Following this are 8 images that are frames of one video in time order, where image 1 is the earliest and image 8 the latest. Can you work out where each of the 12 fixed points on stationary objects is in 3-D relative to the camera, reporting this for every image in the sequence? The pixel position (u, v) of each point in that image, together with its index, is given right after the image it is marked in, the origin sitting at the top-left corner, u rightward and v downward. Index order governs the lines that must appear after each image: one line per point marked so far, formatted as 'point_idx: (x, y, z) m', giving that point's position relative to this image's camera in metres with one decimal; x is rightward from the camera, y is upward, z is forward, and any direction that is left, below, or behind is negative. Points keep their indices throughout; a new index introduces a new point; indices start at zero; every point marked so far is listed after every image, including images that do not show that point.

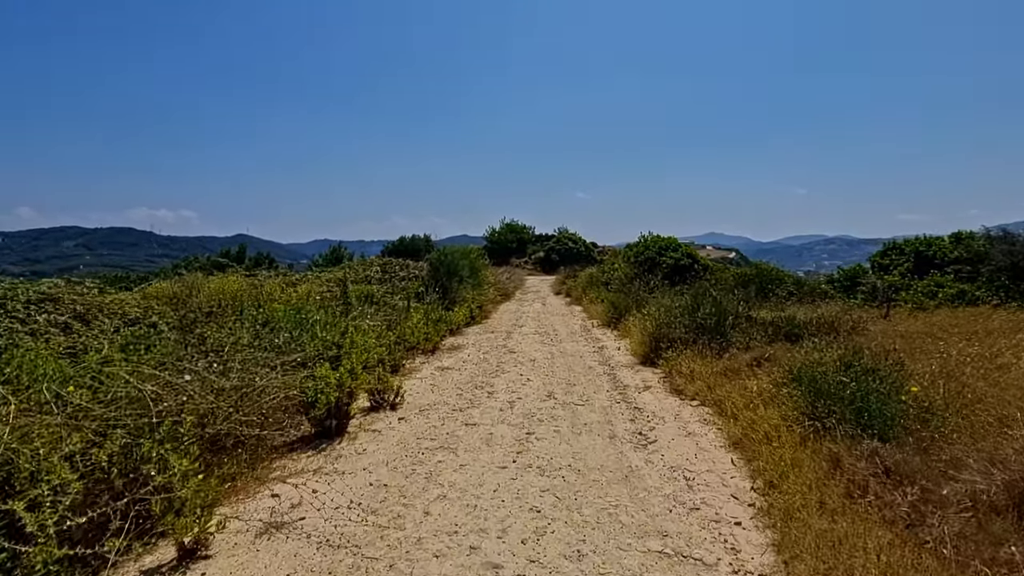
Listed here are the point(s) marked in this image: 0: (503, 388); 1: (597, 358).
0: (-0.2, -1.5, +7.5) m
1: (+1.7, -1.4, +9.9) m
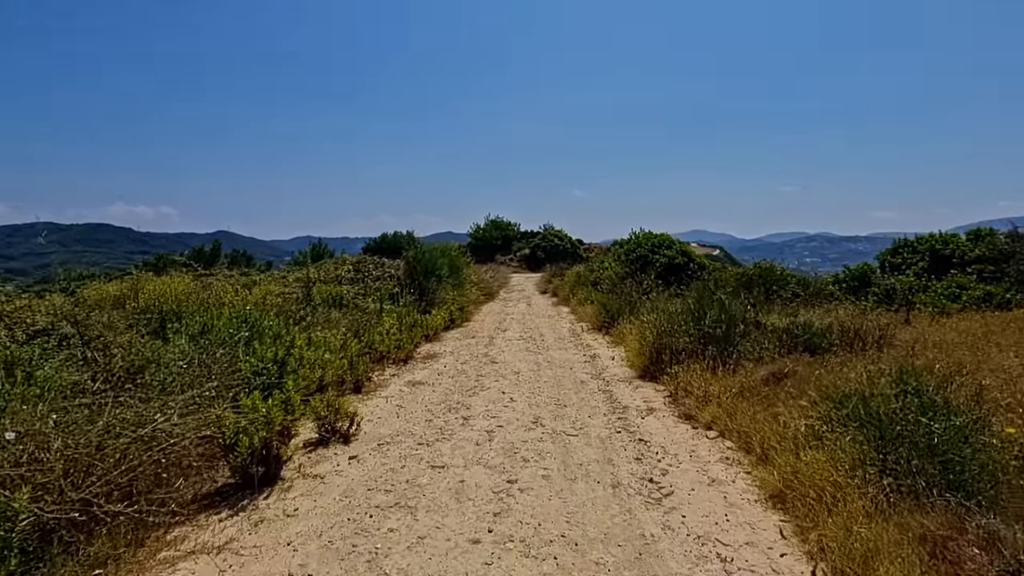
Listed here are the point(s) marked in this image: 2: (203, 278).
0: (-0.4, -1.6, +6.4) m
1: (+1.4, -1.5, +8.8) m
2: (-8.2, +0.2, +13.0) m
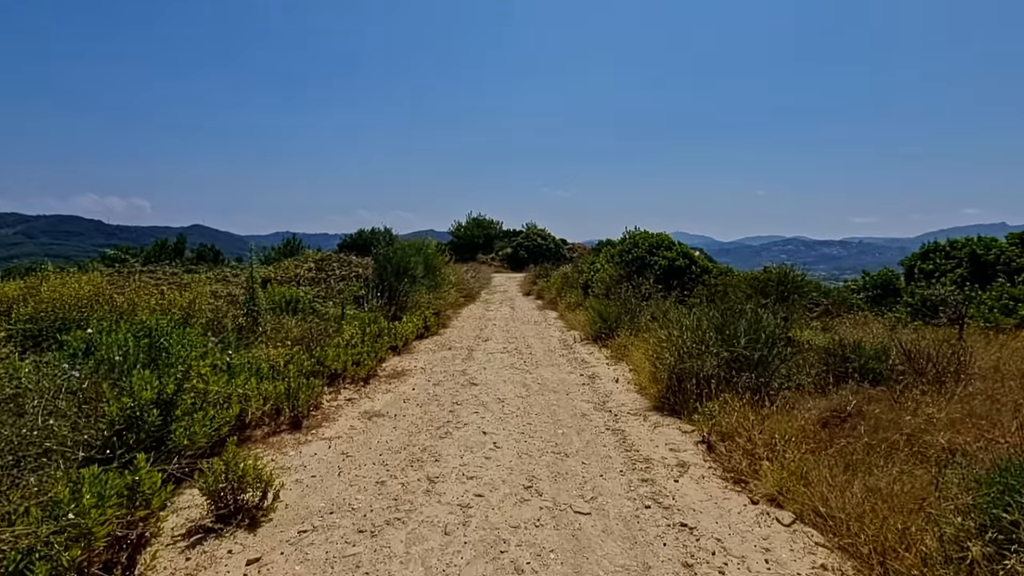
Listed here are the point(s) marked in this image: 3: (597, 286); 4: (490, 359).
0: (-0.6, -1.7, +4.7) m
1: (+1.1, -1.6, +7.2) m
2: (-8.6, +0.2, +11.0) m
3: (+2.6, 0.0, +14.8) m
4: (-0.4, -1.4, +9.9) m
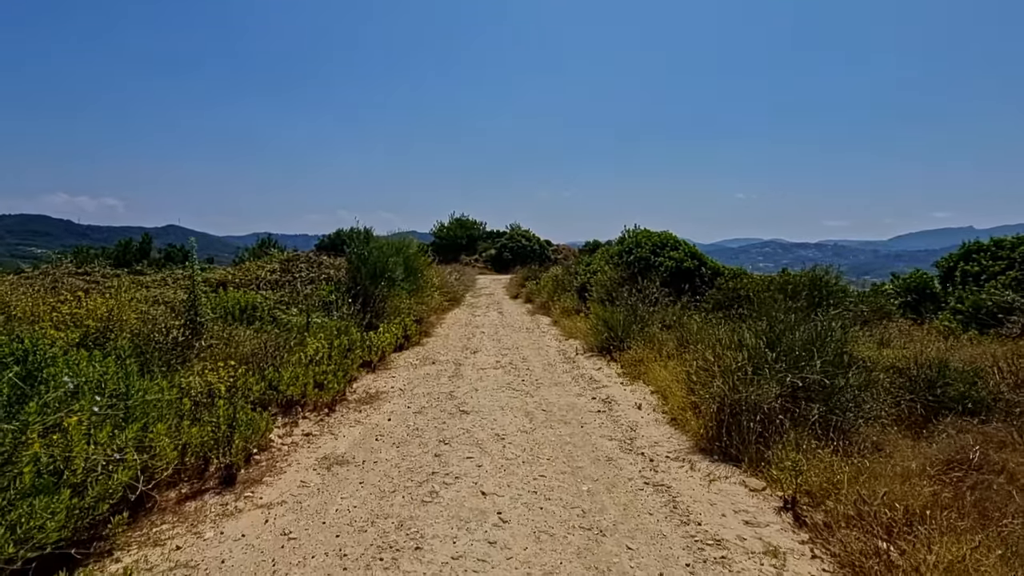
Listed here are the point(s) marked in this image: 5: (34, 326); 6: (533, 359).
0: (-0.5, -1.8, +3.2) m
1: (+1.2, -1.7, +5.7) m
2: (-8.7, +0.1, +9.2) m
3: (+2.3, -0.1, +13.4) m
4: (-0.5, -1.5, +8.4) m
5: (-6.1, -0.4, +6.3) m
6: (+0.4, -1.4, +9.9) m
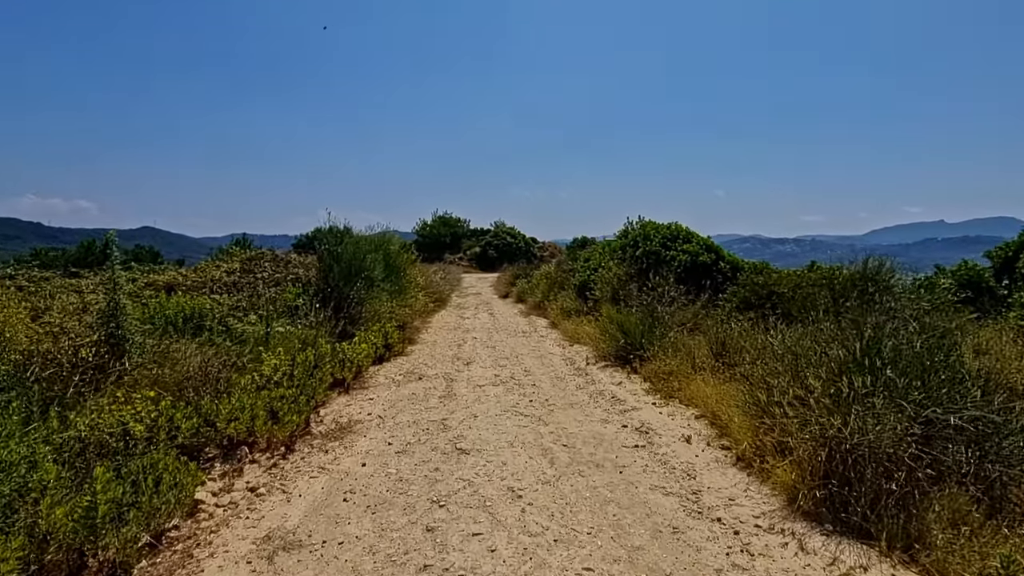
0: (-0.2, -1.8, +1.7) m
1: (+1.3, -1.7, +4.3) m
2: (-8.6, 0.0, +7.4) m
3: (+2.2, 0.0, +12.0) m
4: (-0.5, -1.5, +6.9) m
5: (-5.9, -0.5, +4.6) m
6: (+0.4, -1.4, +8.5) m
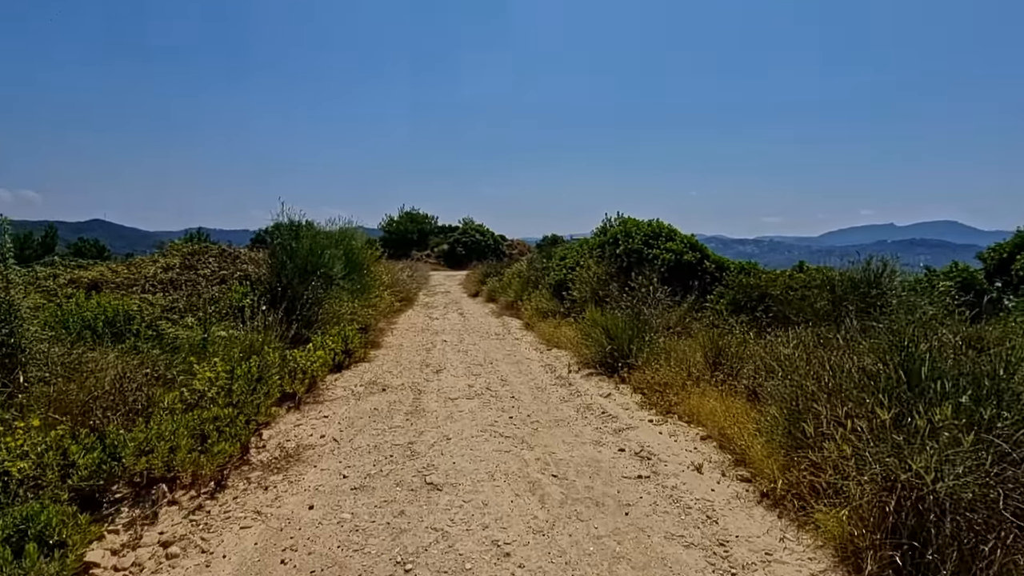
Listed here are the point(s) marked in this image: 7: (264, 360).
0: (-0.2, -1.8, +0.8) m
1: (+1.2, -1.7, +3.5) m
2: (-8.9, +0.1, +6.0) m
3: (+1.6, 0.0, +11.2) m
4: (-0.7, -1.5, +6.1) m
5: (-6.0, -0.5, +3.3) m
6: (0.0, -1.4, +7.6) m
7: (-3.2, -1.0, +6.4) m
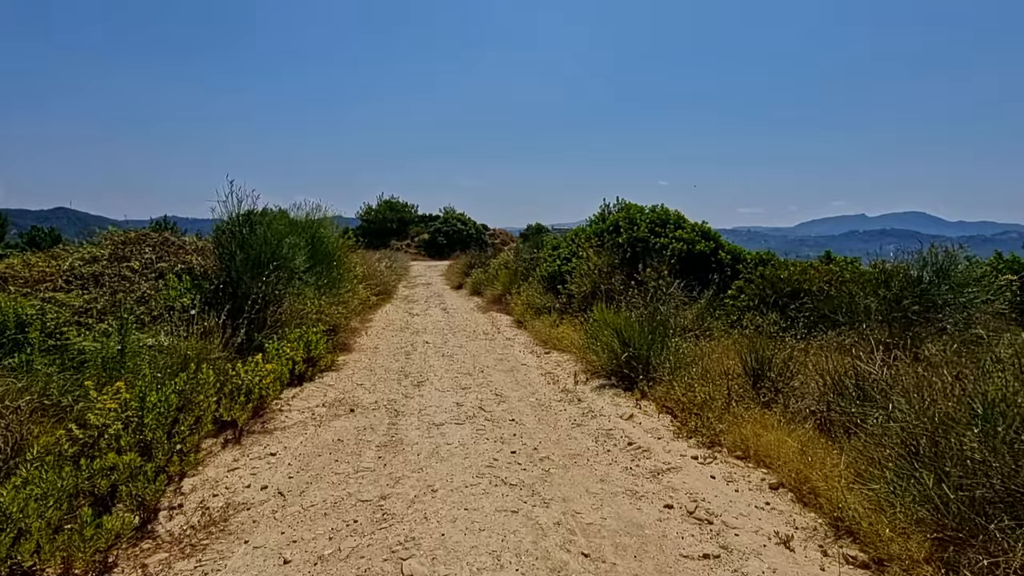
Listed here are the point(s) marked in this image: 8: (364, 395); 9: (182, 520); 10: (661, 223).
0: (+0.1, -1.9, -0.4) m
1: (+1.3, -1.7, +2.3) m
2: (-8.9, +0.1, +4.3) m
3: (+1.4, +0.1, +10.0) m
4: (-0.7, -1.5, +4.7) m
5: (-5.9, -0.6, +1.8) m
6: (0.0, -1.4, +6.4) m
7: (-3.2, -0.9, +5.0) m
8: (-1.9, -1.4, +6.3) m
9: (-2.4, -1.7, +3.6) m
10: (+3.2, +1.4, +10.6) m
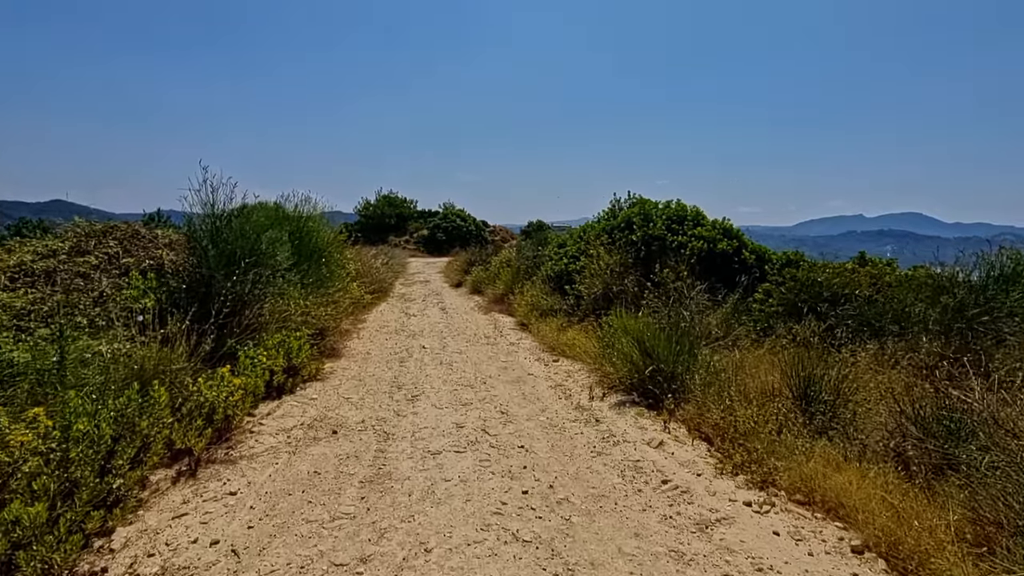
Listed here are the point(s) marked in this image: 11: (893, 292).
0: (+0.2, -2.0, -1.2) m
1: (+1.4, -1.8, +1.5) m
2: (-8.8, +0.1, +3.5) m
3: (+1.5, +0.1, +9.2) m
4: (-0.6, -1.5, +3.9) m
5: (-5.8, -0.6, +1.0) m
6: (+0.1, -1.4, +5.5) m
7: (-3.1, -0.9, +4.2) m
8: (-1.8, -1.4, +5.5) m
9: (-2.3, -1.7, +2.8) m
10: (+3.3, +1.4, +9.8) m
11: (+4.9, +0.1, +6.5) m
